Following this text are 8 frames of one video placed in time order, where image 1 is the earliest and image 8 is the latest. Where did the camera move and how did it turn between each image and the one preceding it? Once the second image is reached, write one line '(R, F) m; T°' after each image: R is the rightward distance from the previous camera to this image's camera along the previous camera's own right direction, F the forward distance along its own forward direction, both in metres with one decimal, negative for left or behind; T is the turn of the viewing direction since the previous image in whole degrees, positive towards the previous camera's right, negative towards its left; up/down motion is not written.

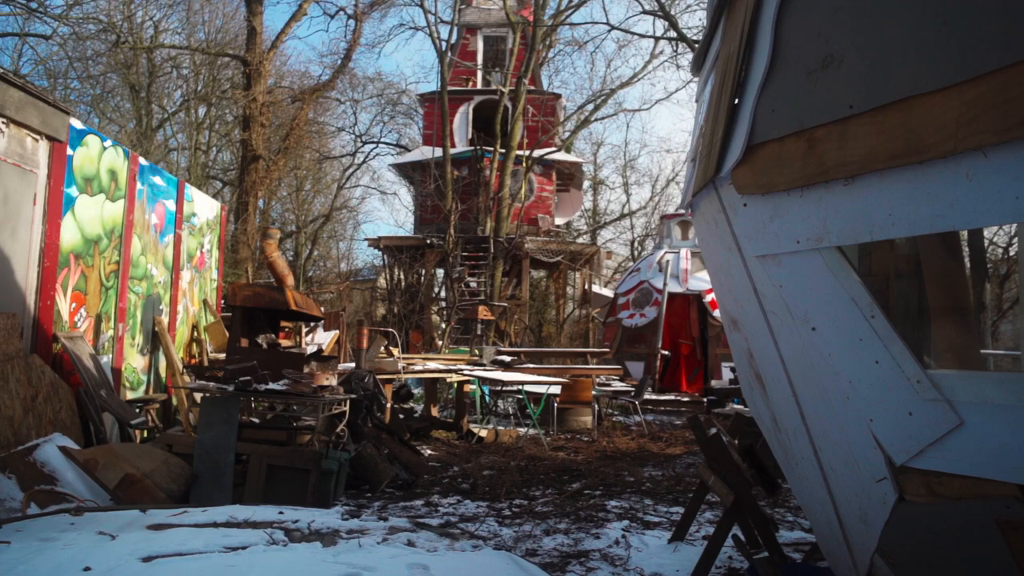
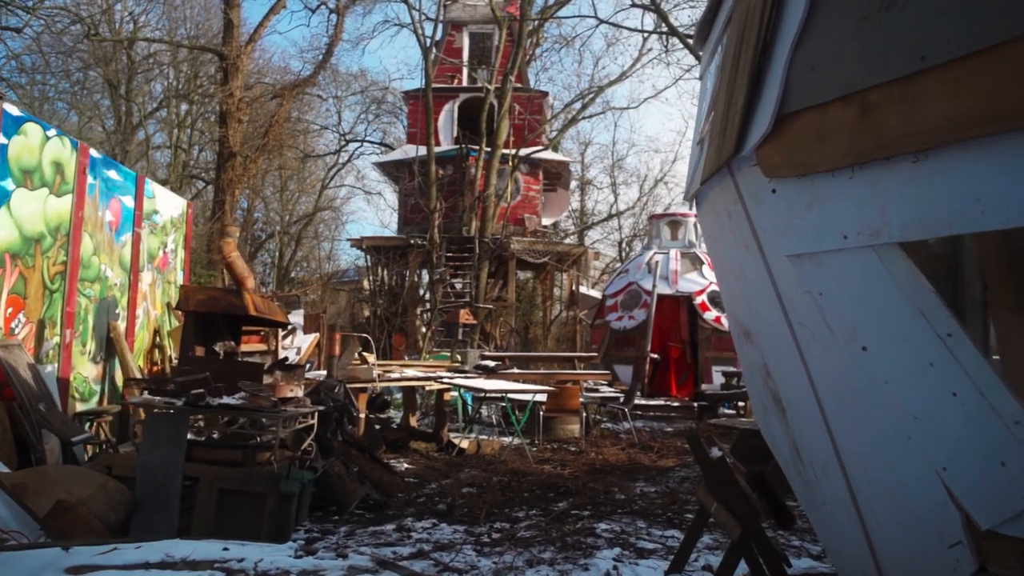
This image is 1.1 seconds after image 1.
(0.0, +0.6) m; +1°
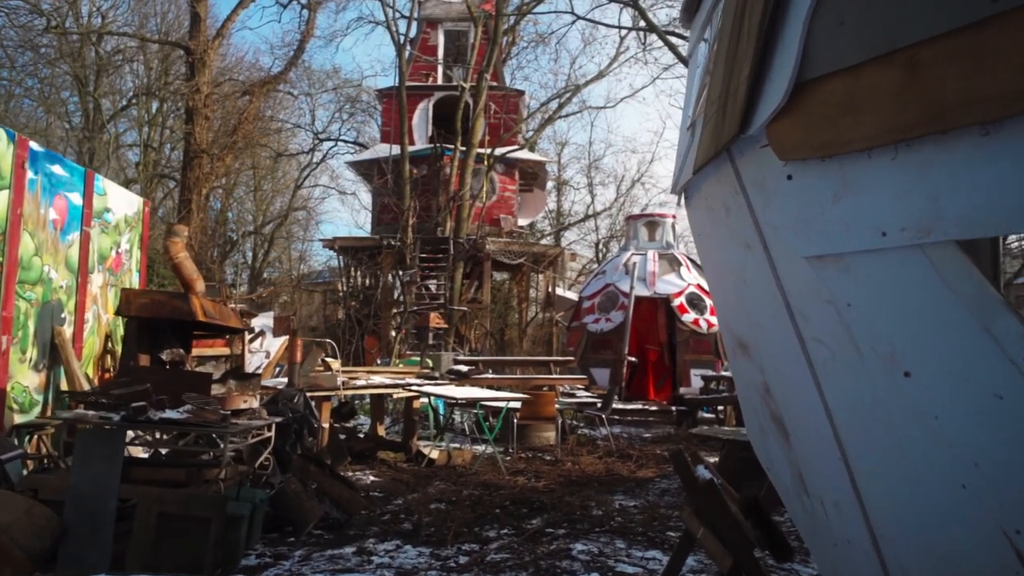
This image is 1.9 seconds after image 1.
(0.0, +0.5) m; +1°
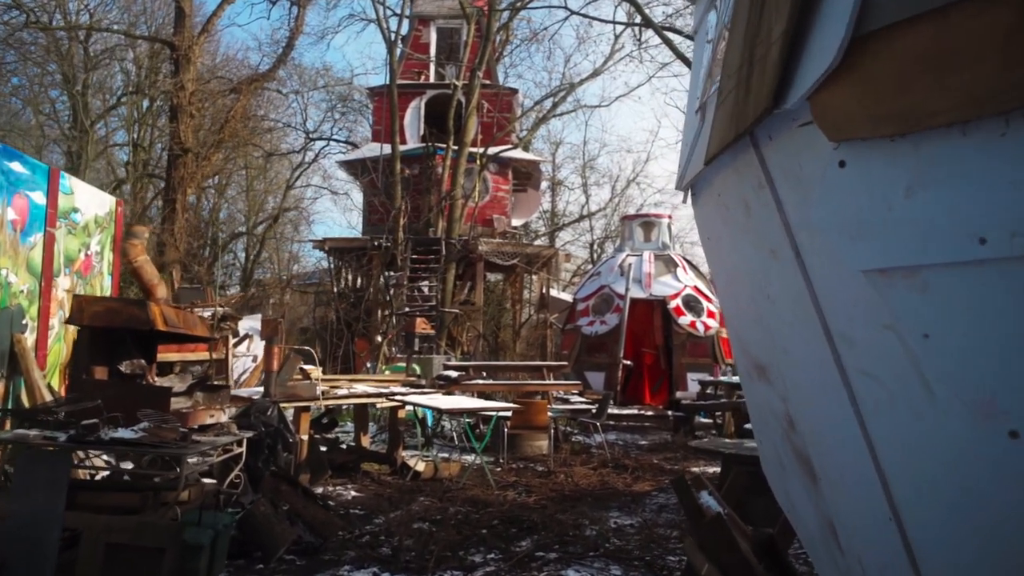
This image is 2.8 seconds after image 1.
(+0.1, +0.5) m; 0°
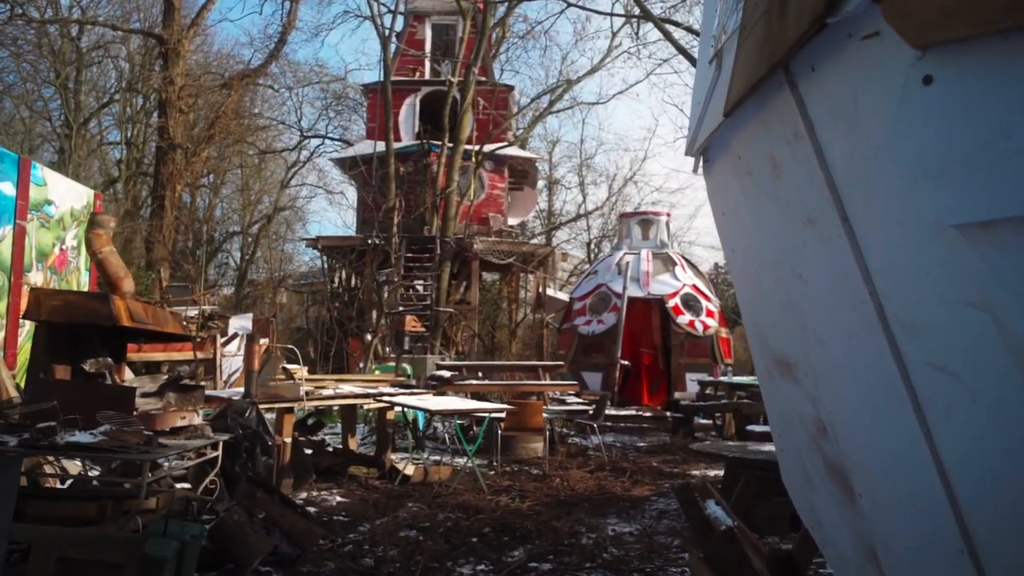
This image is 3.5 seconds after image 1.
(0.0, +0.4) m; 0°
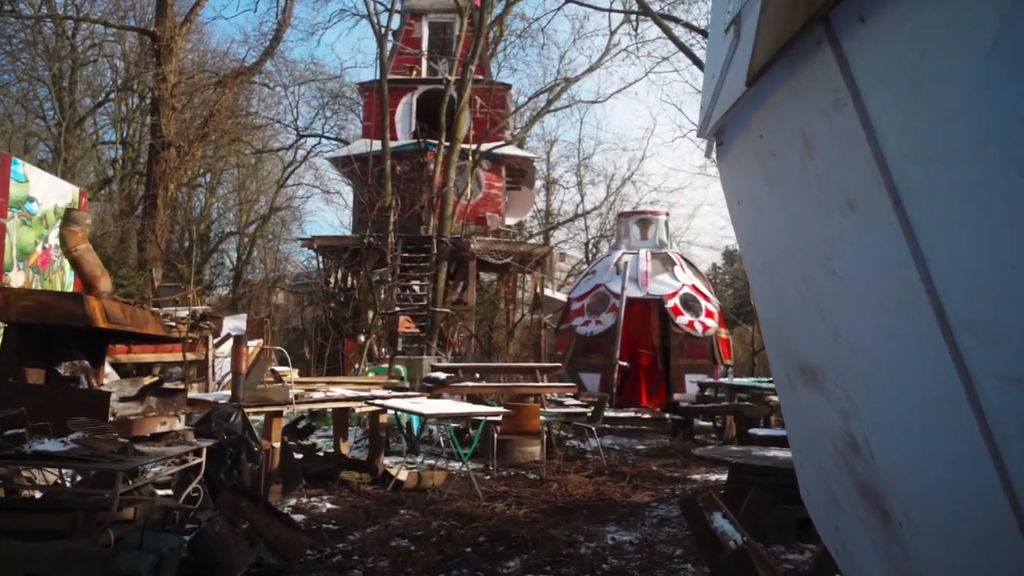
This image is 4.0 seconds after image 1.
(0.0, +0.2) m; 0°
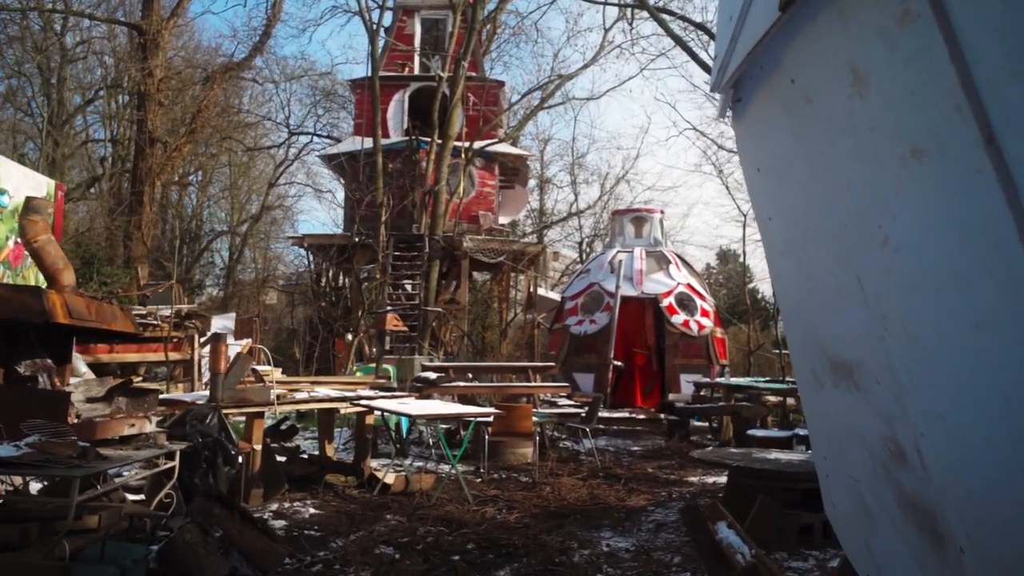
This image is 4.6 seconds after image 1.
(0.0, +0.3) m; 0°
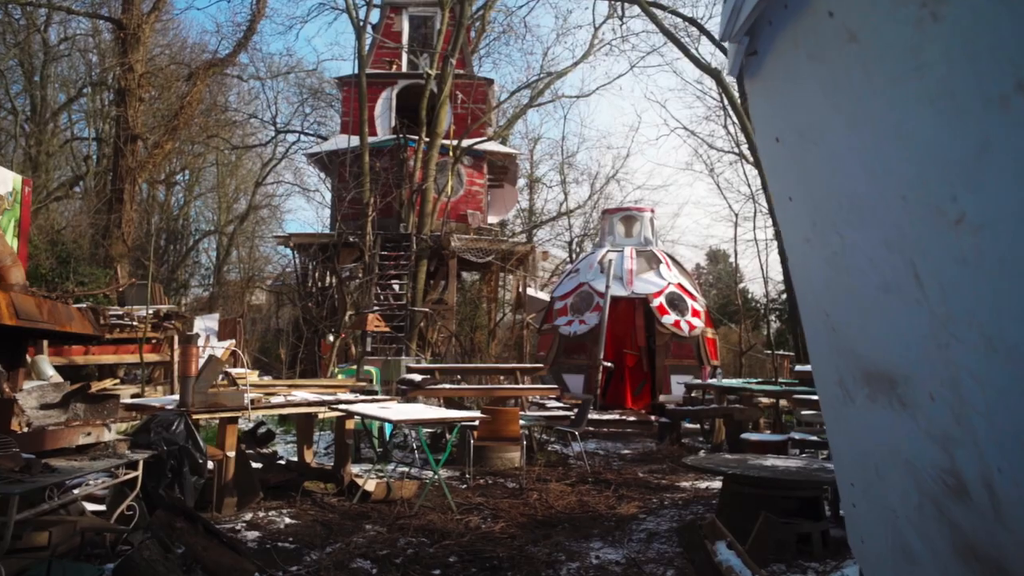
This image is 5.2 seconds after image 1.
(0.0, +0.3) m; +1°
